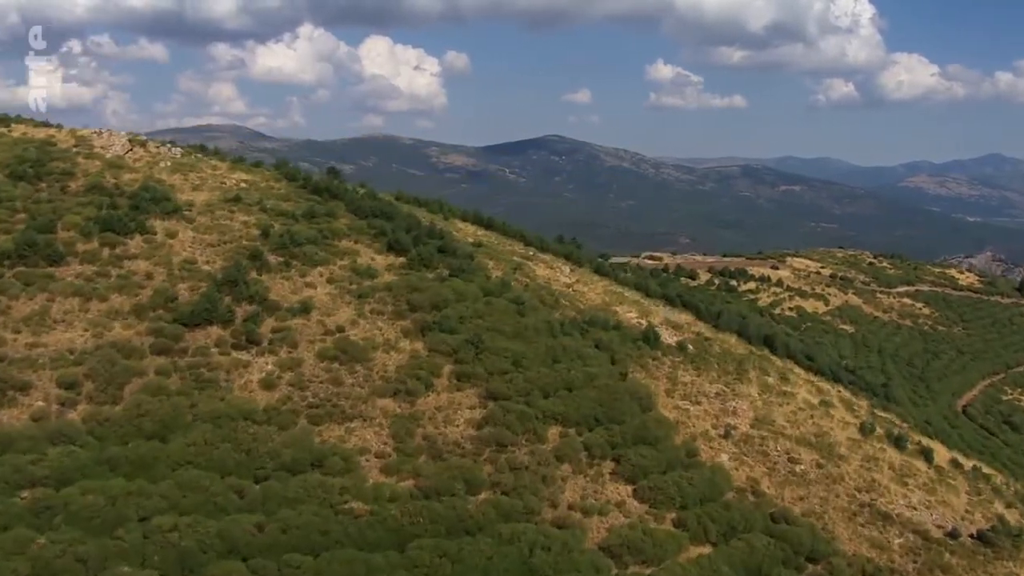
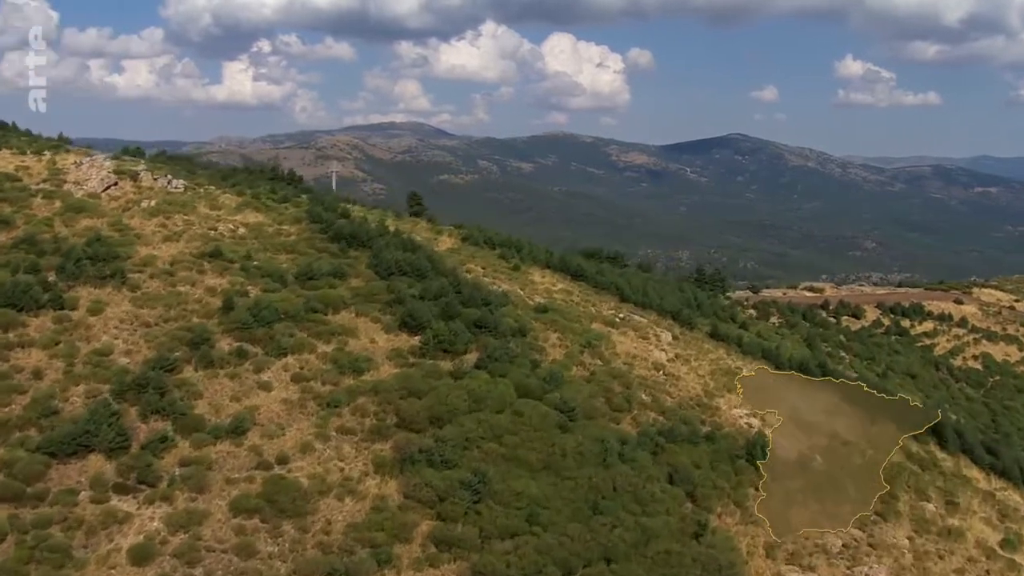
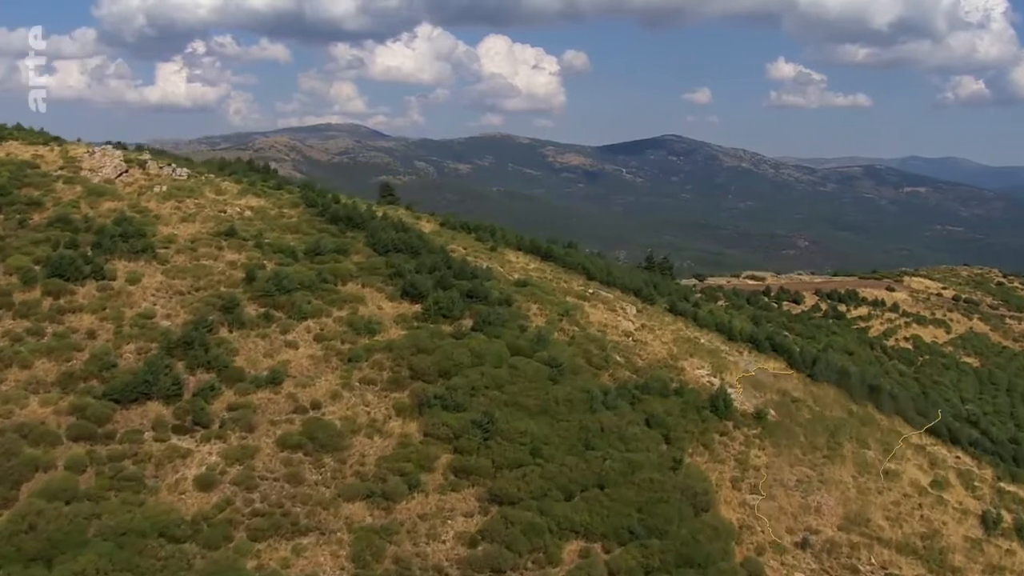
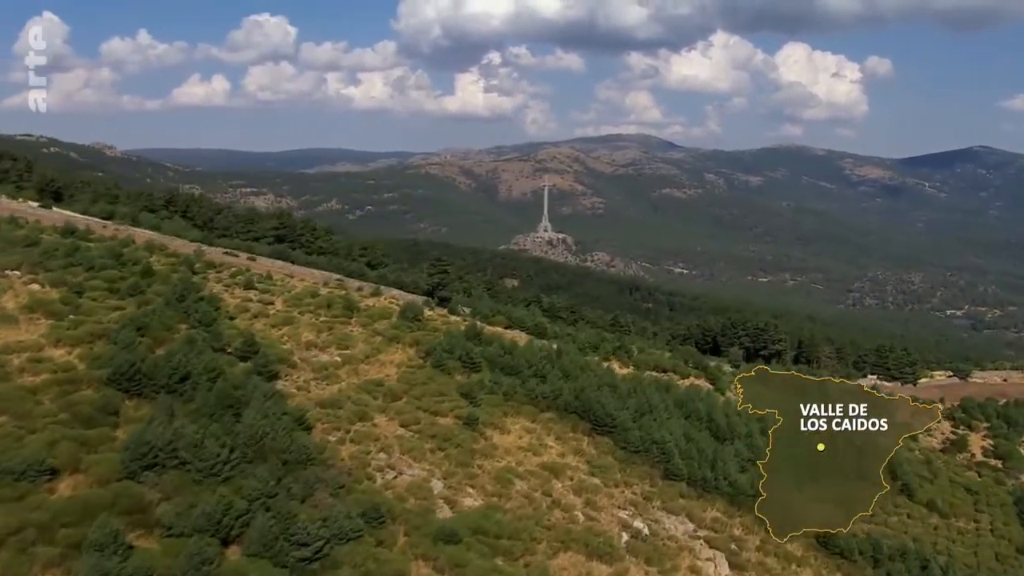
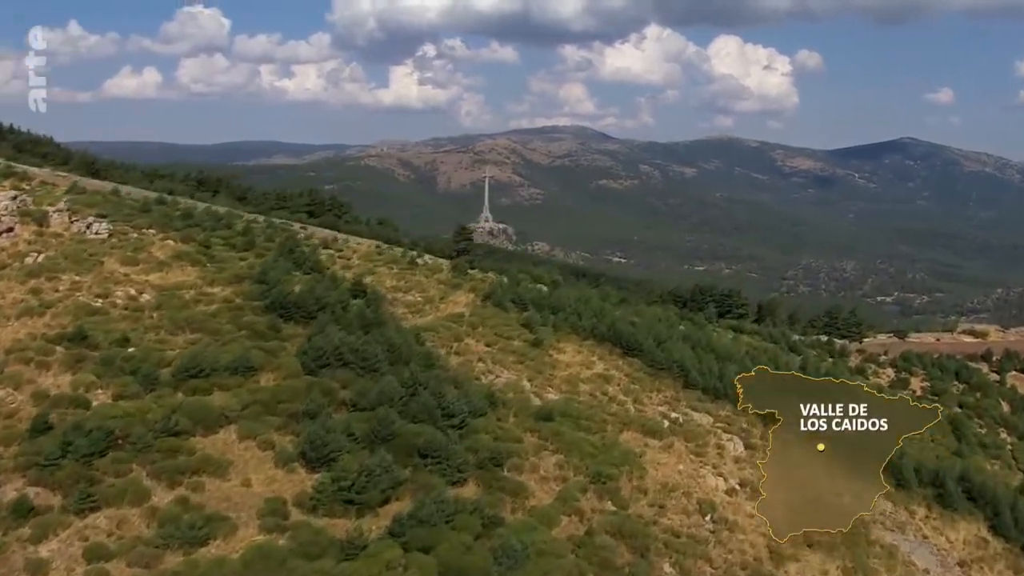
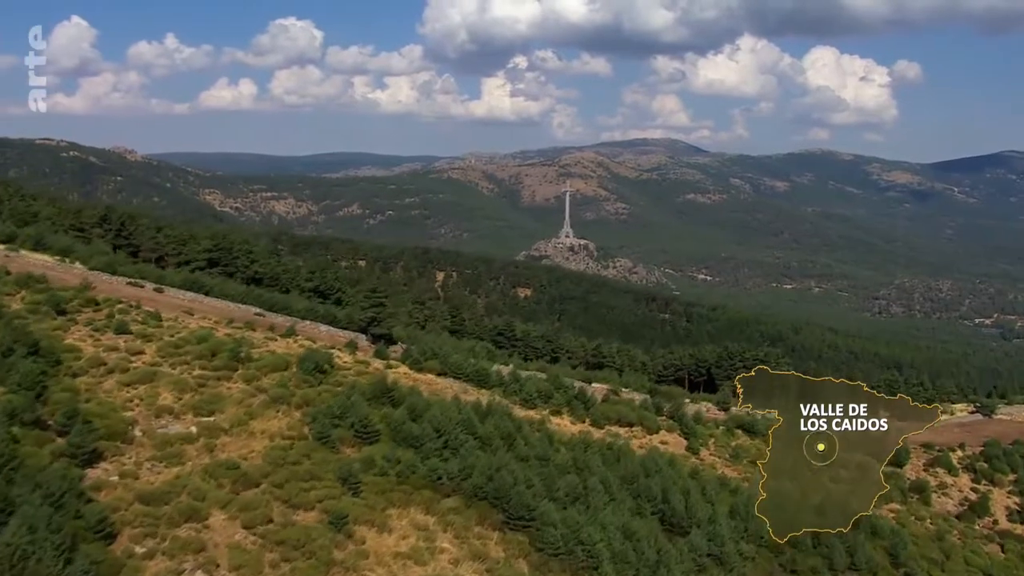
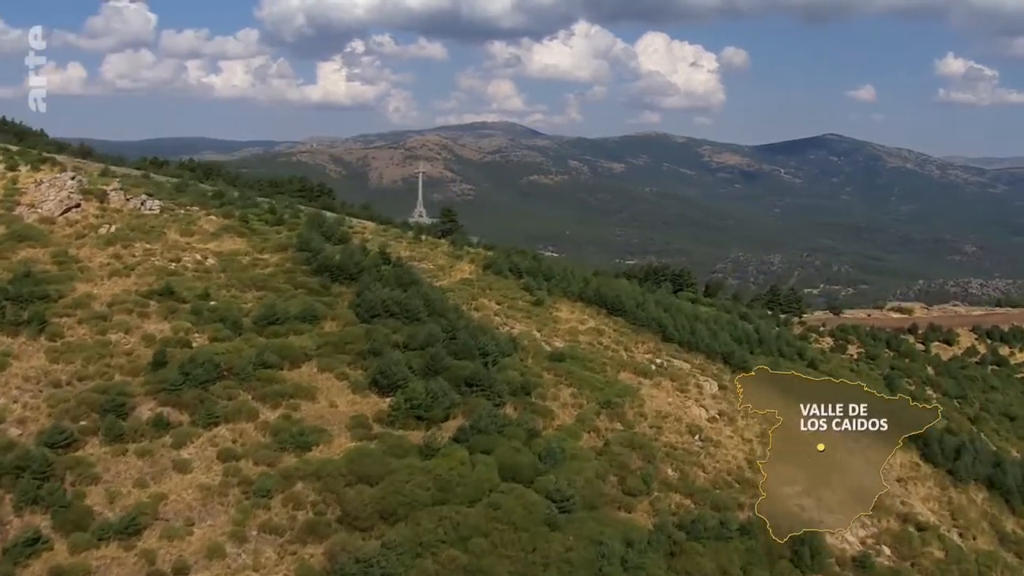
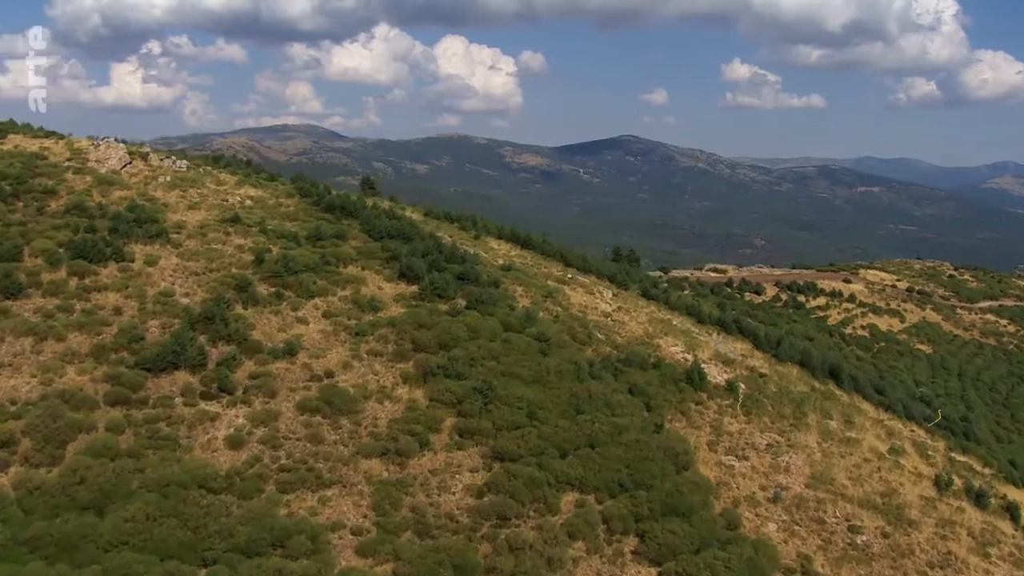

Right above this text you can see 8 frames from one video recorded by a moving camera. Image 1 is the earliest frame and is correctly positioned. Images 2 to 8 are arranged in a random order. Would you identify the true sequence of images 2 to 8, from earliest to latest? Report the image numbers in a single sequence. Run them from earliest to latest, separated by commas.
8, 3, 2, 7, 5, 4, 6
